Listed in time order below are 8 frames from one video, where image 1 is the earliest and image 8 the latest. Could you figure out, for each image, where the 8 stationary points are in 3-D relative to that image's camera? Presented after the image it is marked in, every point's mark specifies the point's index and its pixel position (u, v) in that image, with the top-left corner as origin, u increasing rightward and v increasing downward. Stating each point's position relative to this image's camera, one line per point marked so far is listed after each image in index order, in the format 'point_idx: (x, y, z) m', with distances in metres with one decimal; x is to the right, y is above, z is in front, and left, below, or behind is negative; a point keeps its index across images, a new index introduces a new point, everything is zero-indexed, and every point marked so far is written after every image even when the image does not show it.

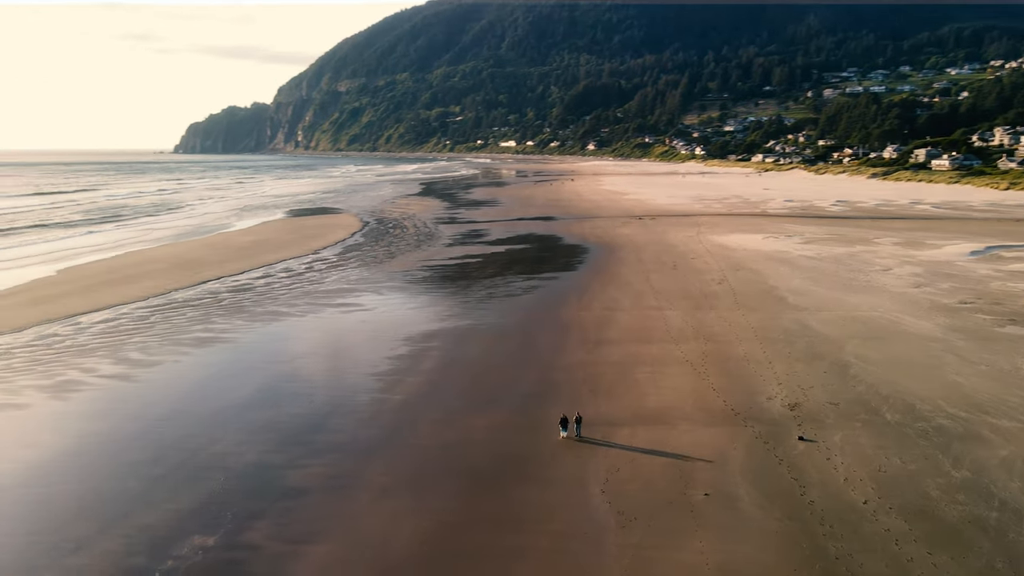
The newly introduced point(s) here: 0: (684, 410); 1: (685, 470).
0: (+3.3, -2.4, +14.0) m
1: (+2.7, -2.8, +11.3) m
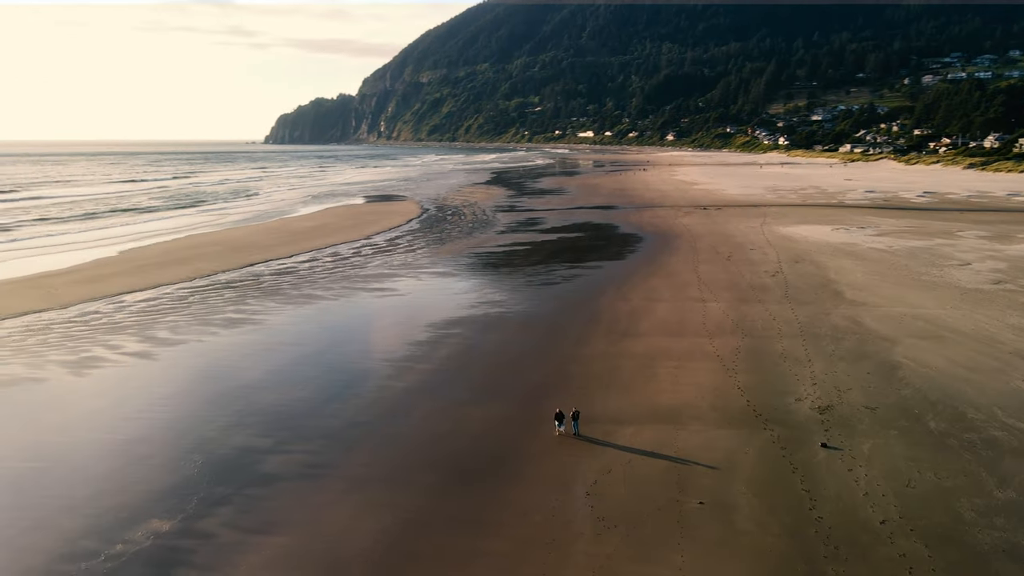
0: (+3.3, -2.2, +12.9) m
1: (+2.4, -2.7, +10.3) m
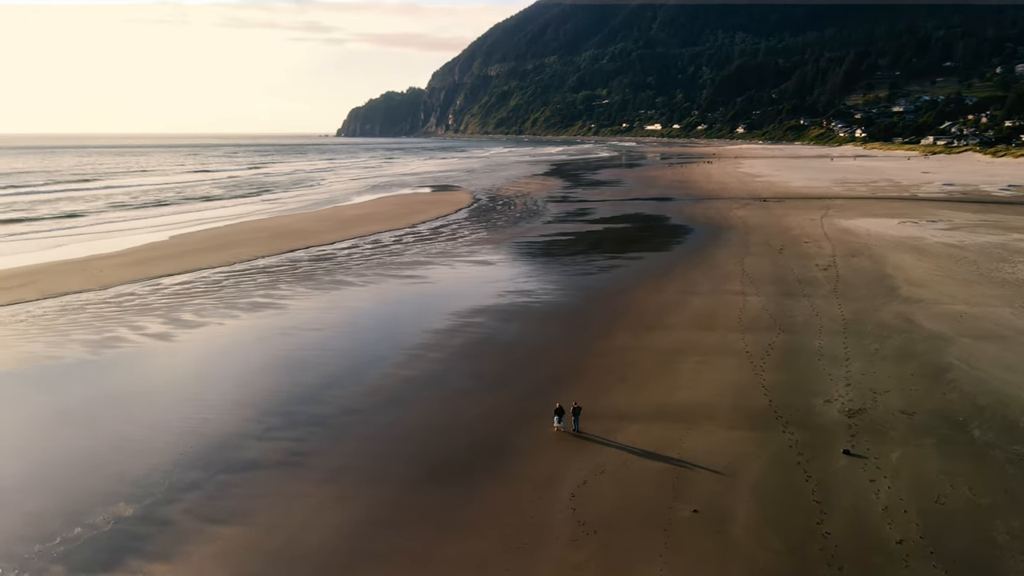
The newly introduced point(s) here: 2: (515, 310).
0: (+3.3, -2.0, +12.0) m
1: (+2.2, -2.5, +9.4) m
2: (0.0, -0.6, +19.6) m
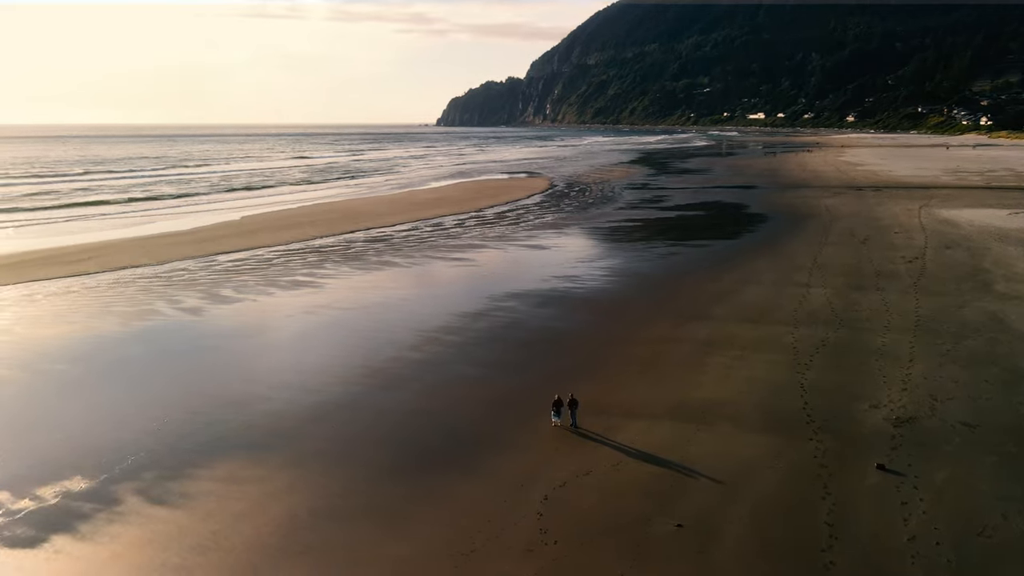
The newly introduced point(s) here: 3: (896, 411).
0: (+3.3, -1.8, +10.6) m
1: (+1.8, -2.3, +8.2) m
2: (+1.0, -0.2, +18.5) m
3: (+5.5, -1.7, +10.3) m
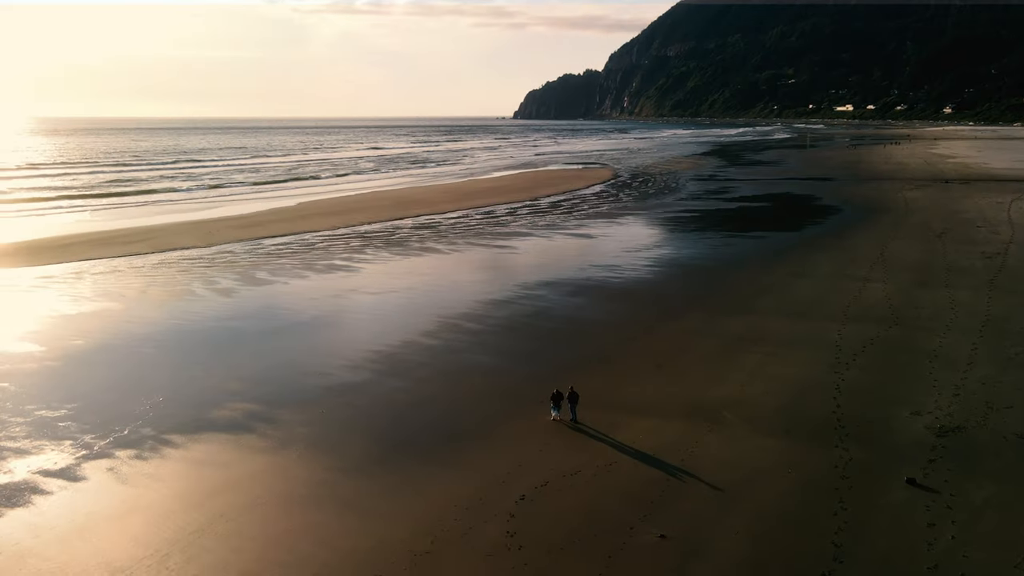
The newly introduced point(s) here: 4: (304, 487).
0: (+3.3, -1.6, +9.6) m
1: (+1.6, -2.1, +7.4) m
2: (+1.8, +0.1, +17.7) m
3: (+5.4, -1.6, +9.1) m
4: (-2.3, -2.1, +7.8) m
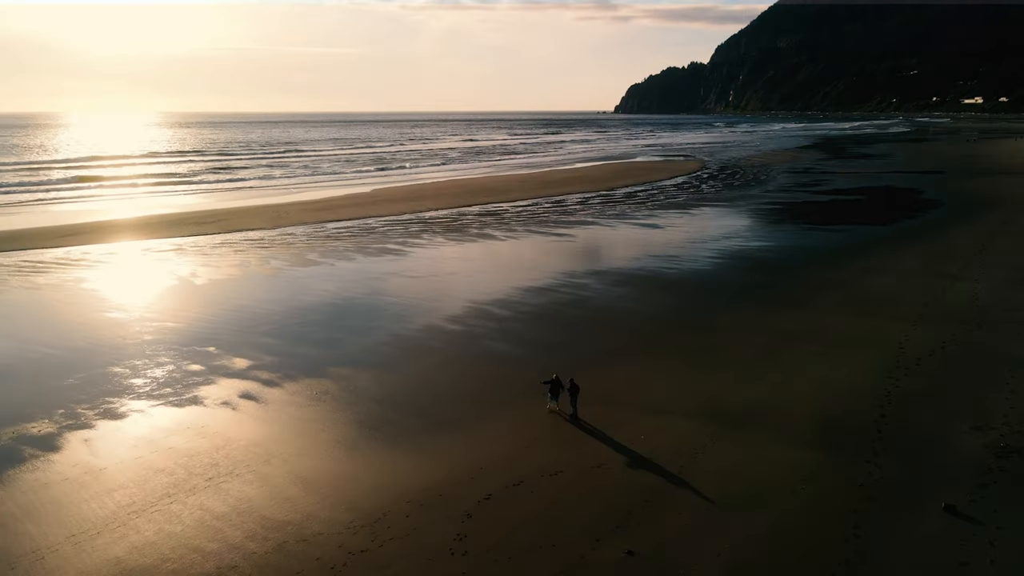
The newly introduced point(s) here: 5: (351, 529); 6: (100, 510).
0: (+3.2, -1.5, +8.5) m
1: (+1.2, -1.9, +6.5) m
2: (+2.9, +0.3, +16.7) m
3: (+5.3, -1.6, +7.7) m
4: (-2.5, -1.9, +7.4) m
5: (-1.4, -2.1, +6.2) m
6: (-3.7, -2.0, +6.5) m
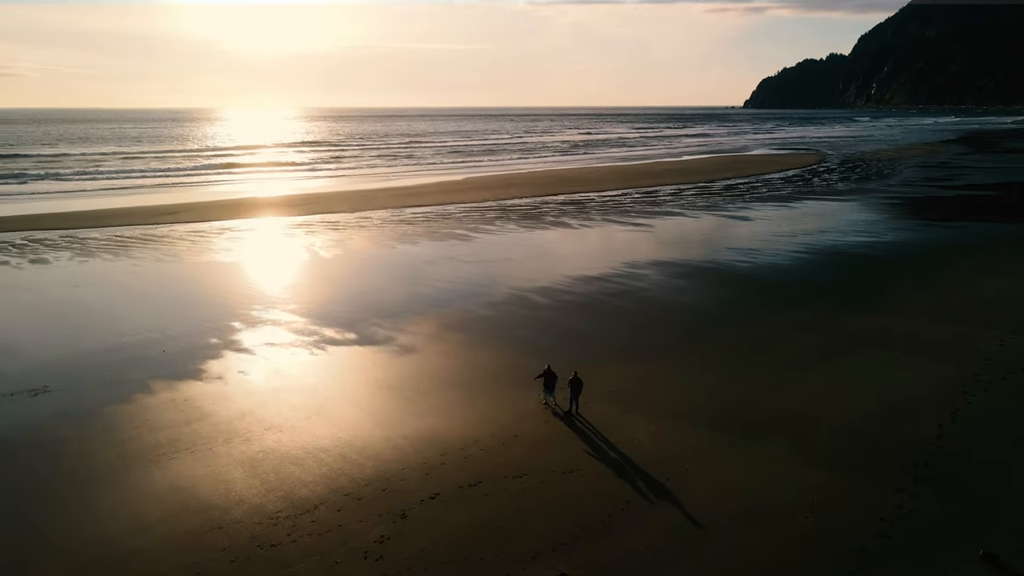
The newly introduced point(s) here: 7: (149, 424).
0: (+3.1, -1.4, +7.2) m
1: (+0.8, -1.8, +5.6) m
2: (+4.1, +0.5, +15.3) m
3: (+5.0, -1.6, +6.1) m
4: (-2.8, -1.6, +7.1) m
5: (-1.8, -1.9, +5.6) m
6: (-4.1, -1.7, +6.4) m
7: (-3.8, -1.4, +7.6) m
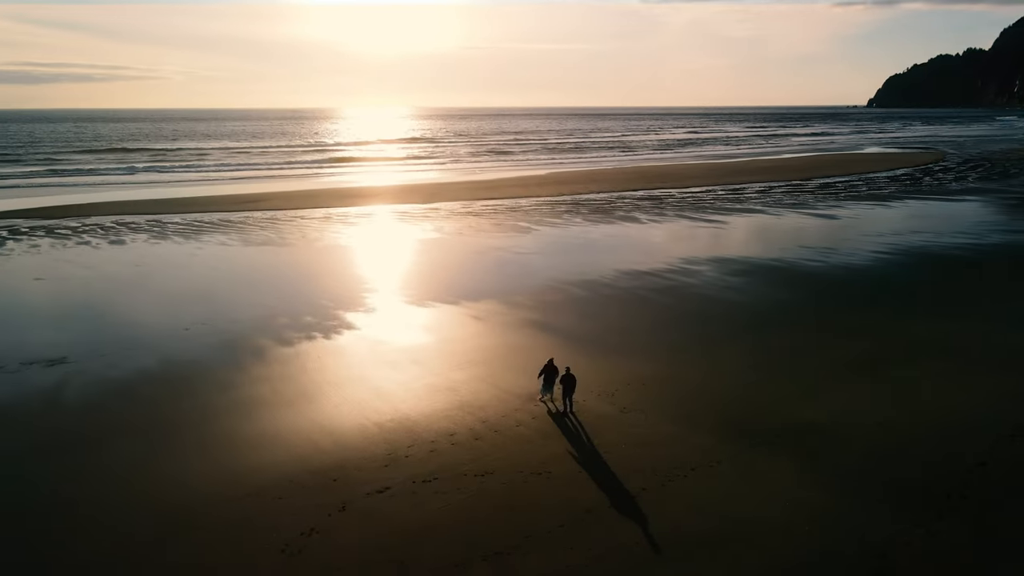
0: (+2.9, -1.3, +6.2) m
1: (+0.4, -1.6, +5.0) m
2: (+5.1, +0.5, +14.2) m
3: (+4.6, -1.6, +4.9) m
4: (-2.9, -1.3, +6.9) m
5: (-2.2, -1.7, +5.4) m
6: (-4.3, -1.4, +6.4) m
7: (-3.9, -1.1, +7.6) m
